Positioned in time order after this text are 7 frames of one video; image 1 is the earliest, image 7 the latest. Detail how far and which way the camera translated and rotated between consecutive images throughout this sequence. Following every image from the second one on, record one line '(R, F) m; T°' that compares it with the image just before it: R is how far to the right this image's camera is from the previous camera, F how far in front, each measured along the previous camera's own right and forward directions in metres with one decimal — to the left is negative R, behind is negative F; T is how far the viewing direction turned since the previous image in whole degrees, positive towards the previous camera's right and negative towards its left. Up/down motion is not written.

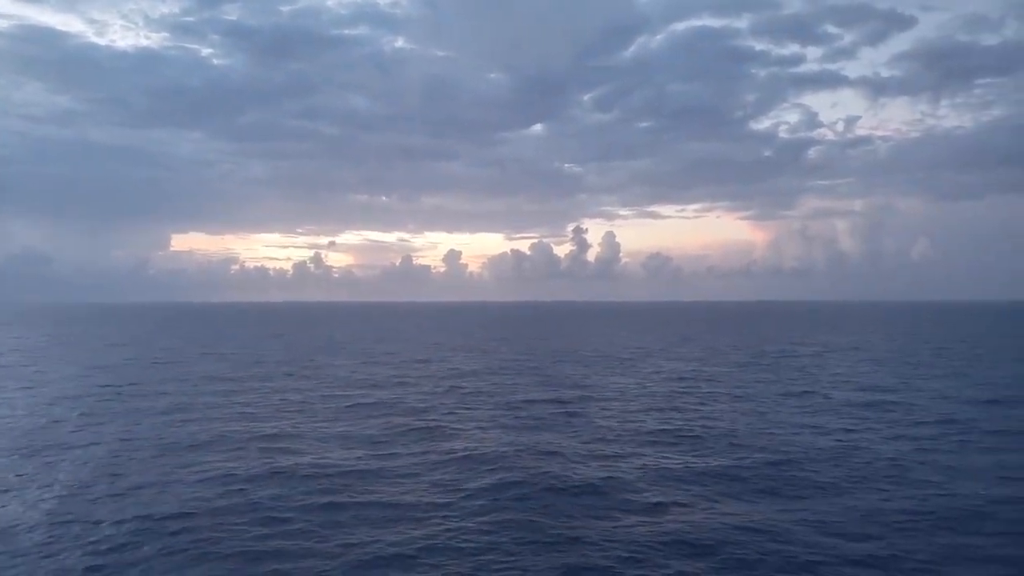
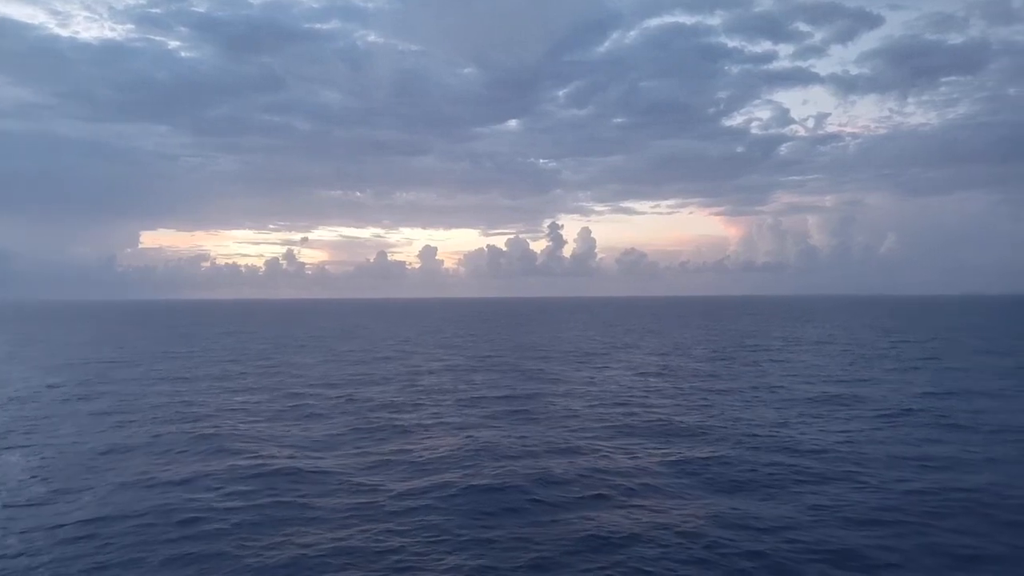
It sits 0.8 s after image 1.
(+1.9, +0.1) m; +2°
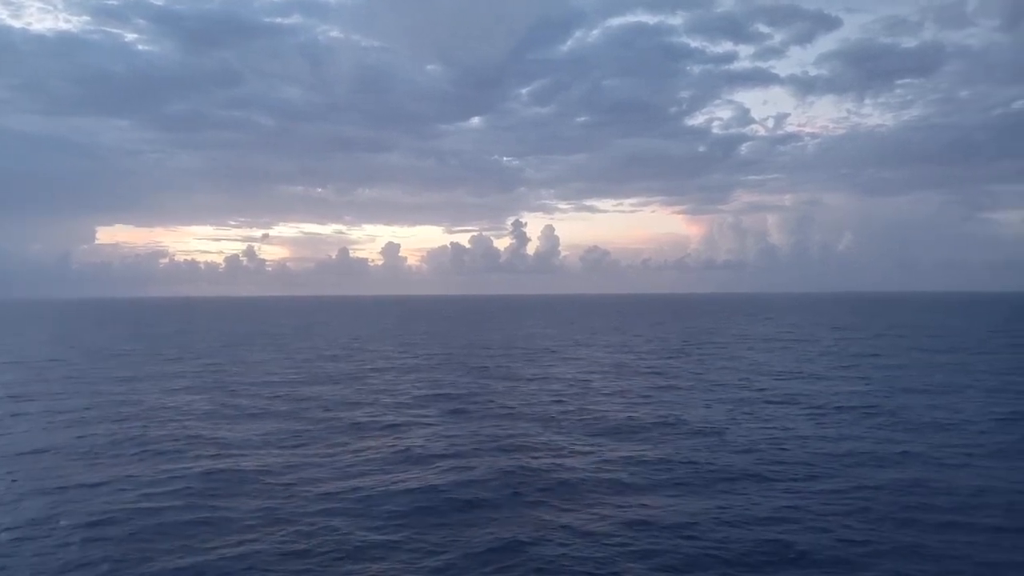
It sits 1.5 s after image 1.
(+1.7, +0.3) m; +3°
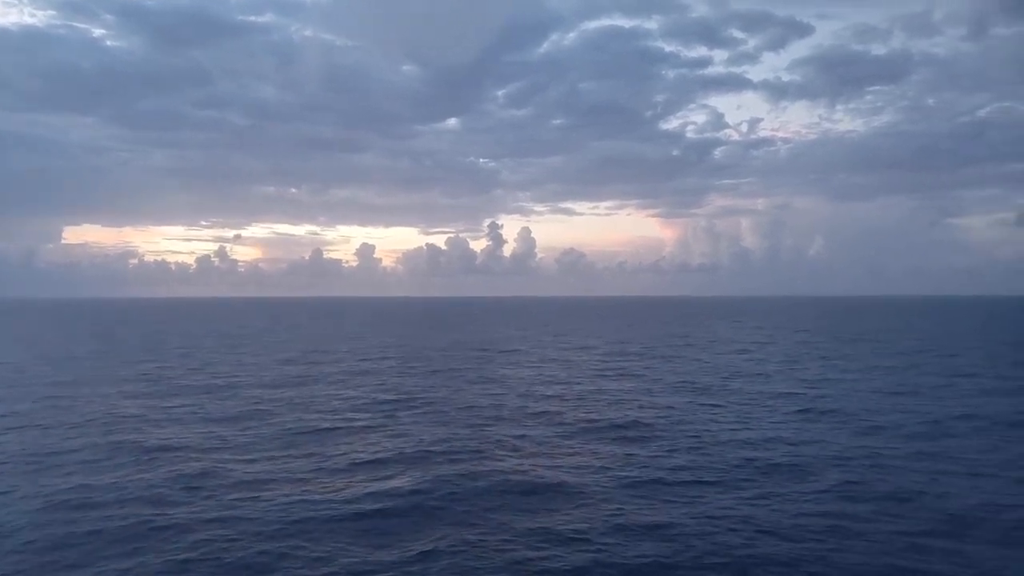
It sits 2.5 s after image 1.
(+2.4, +0.6) m; +2°
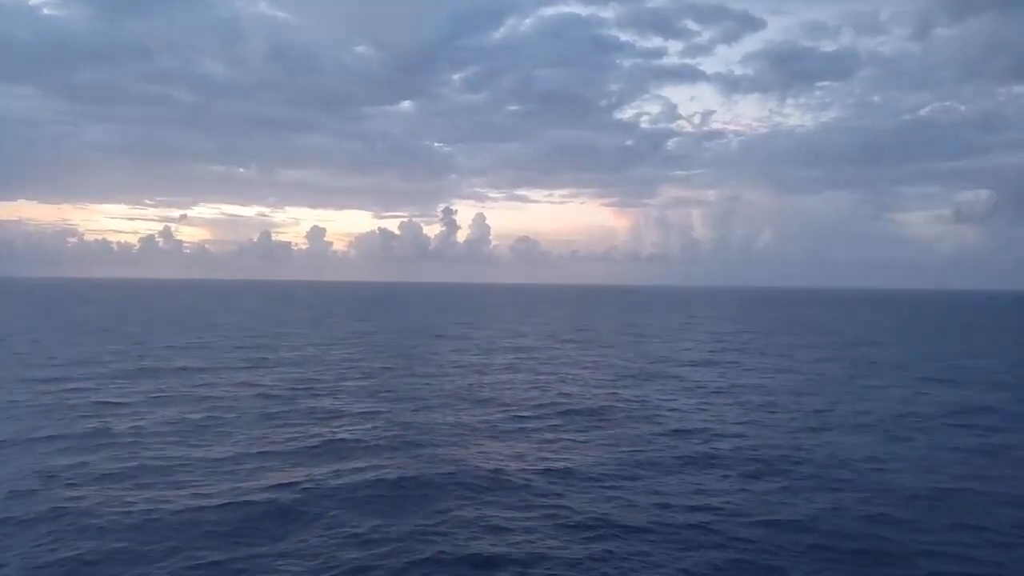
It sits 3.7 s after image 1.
(-12.2, +4.4) m; +4°
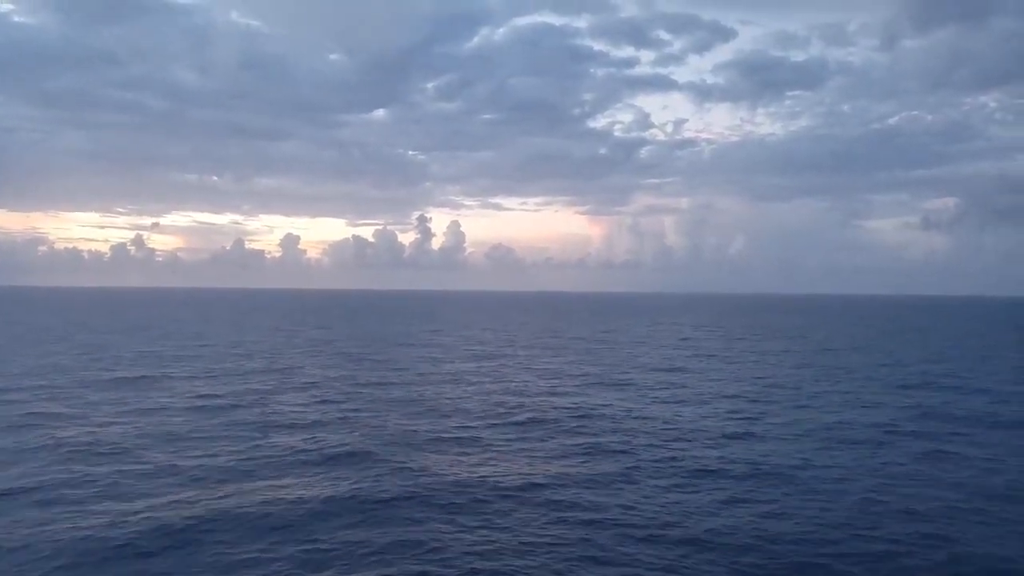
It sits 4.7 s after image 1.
(+1.6, -3.8) m; +2°
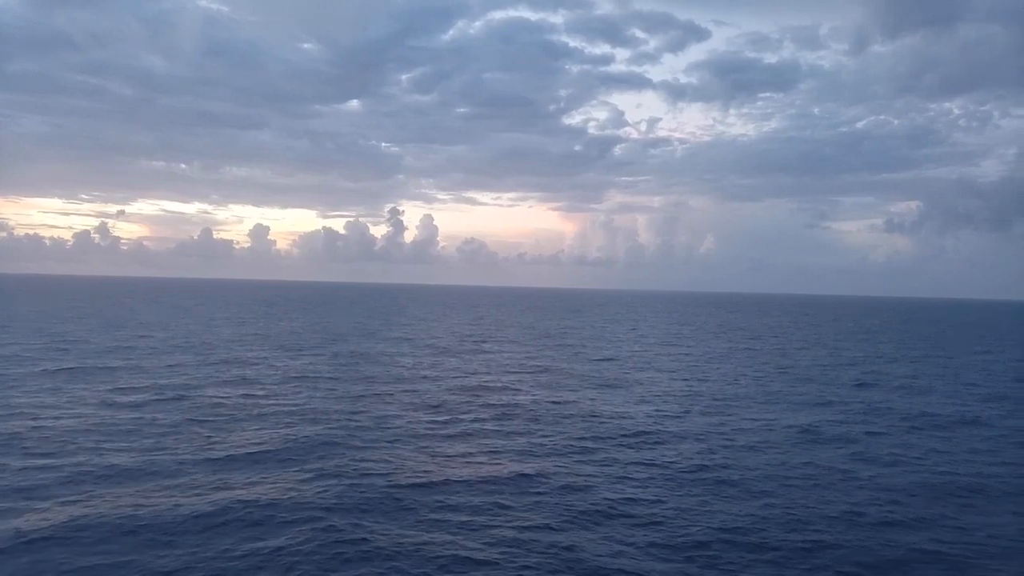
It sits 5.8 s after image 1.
(+2.7, +1.0) m; +2°
